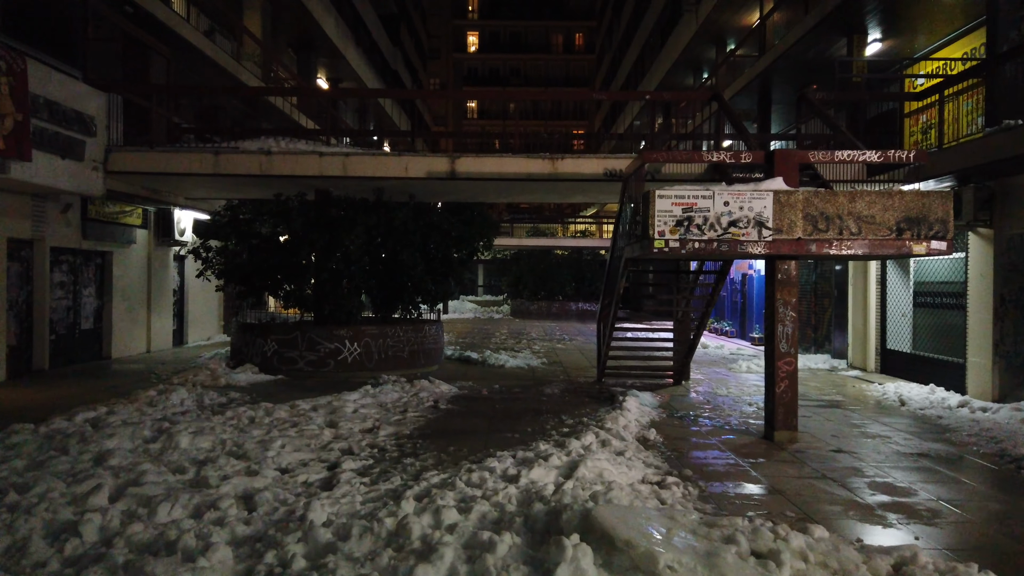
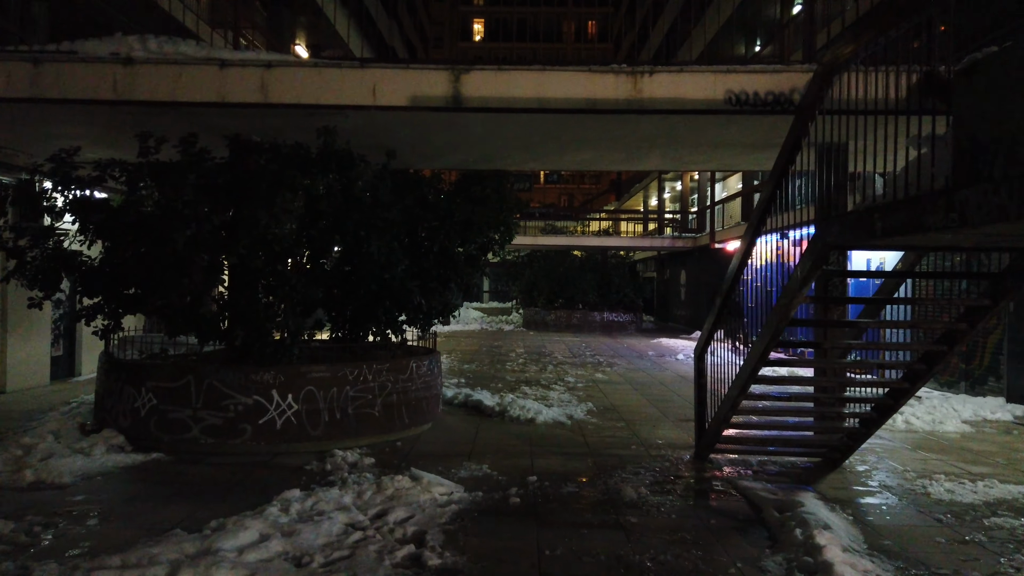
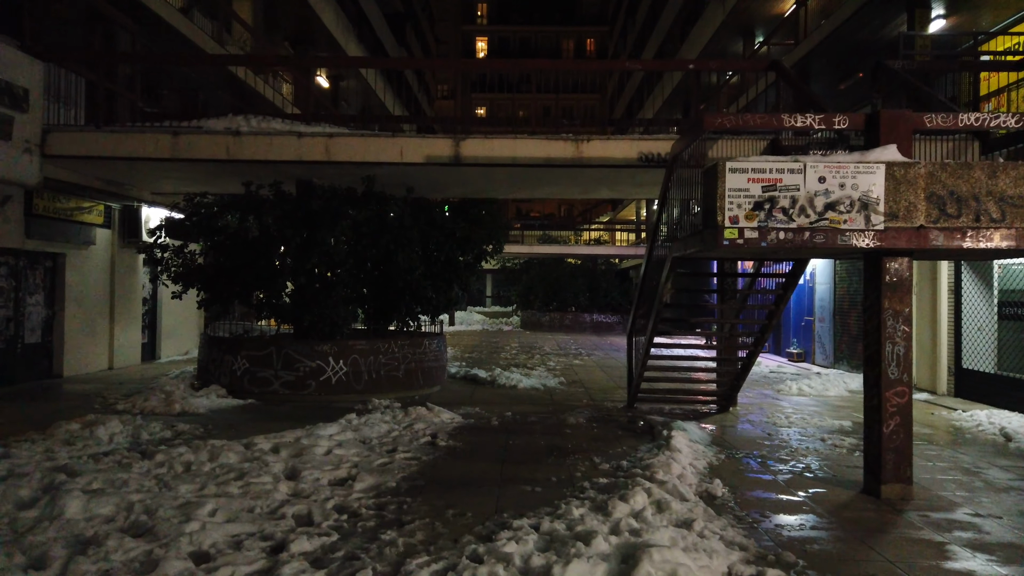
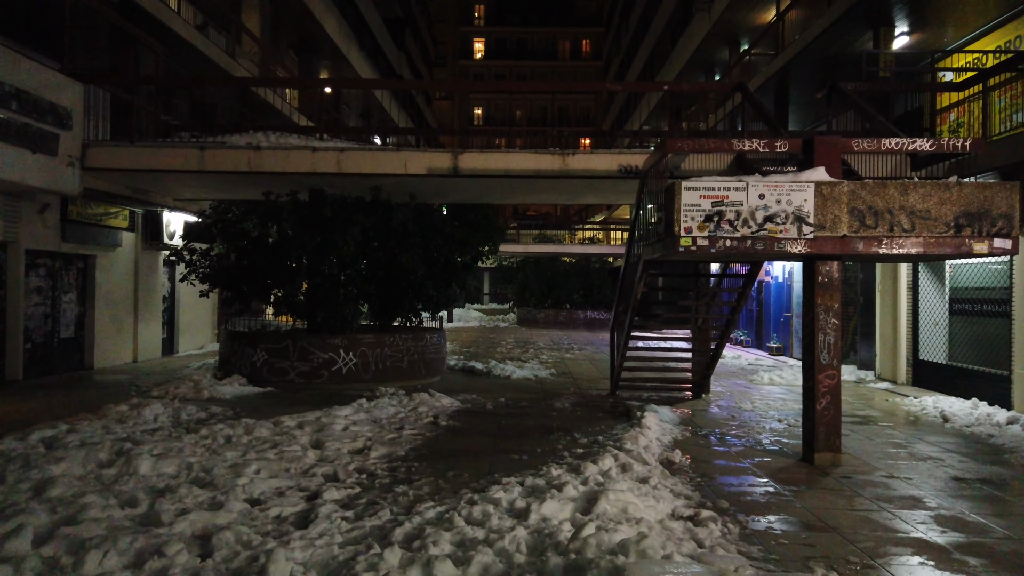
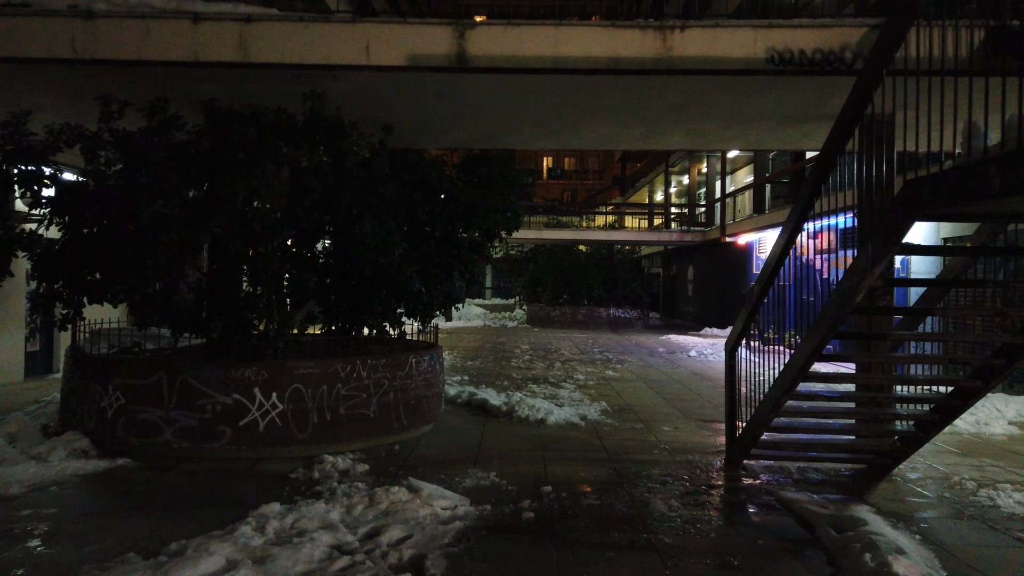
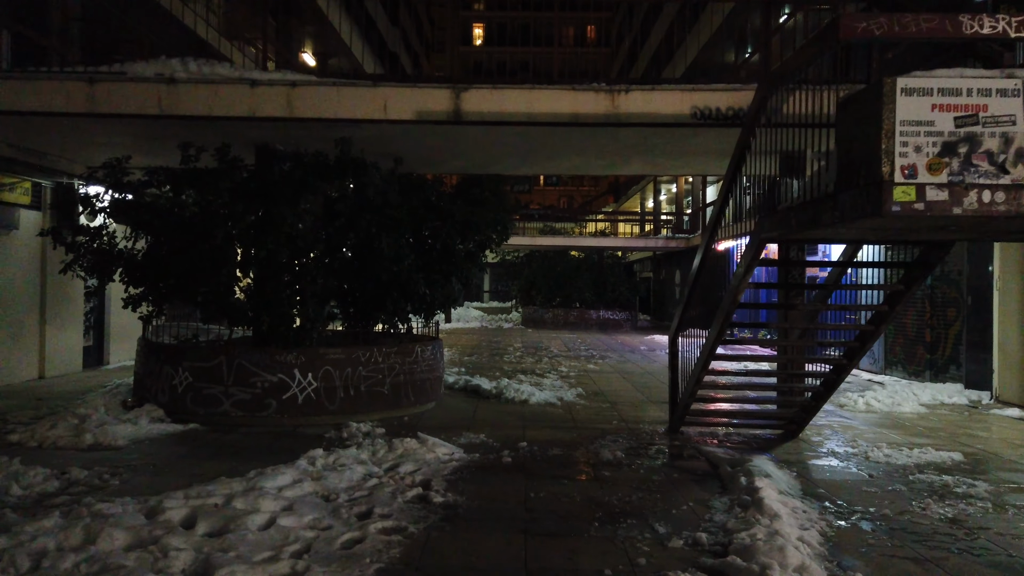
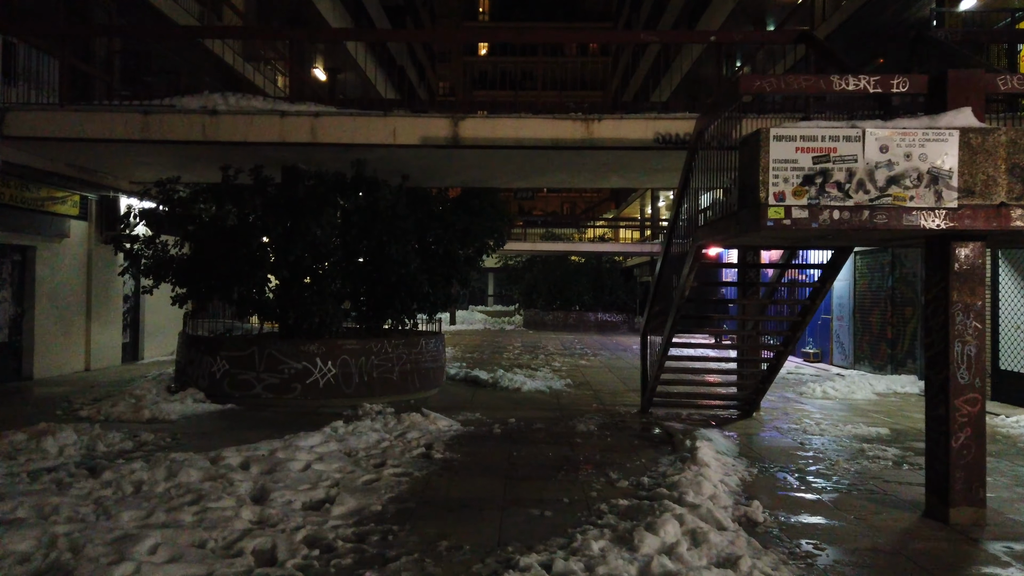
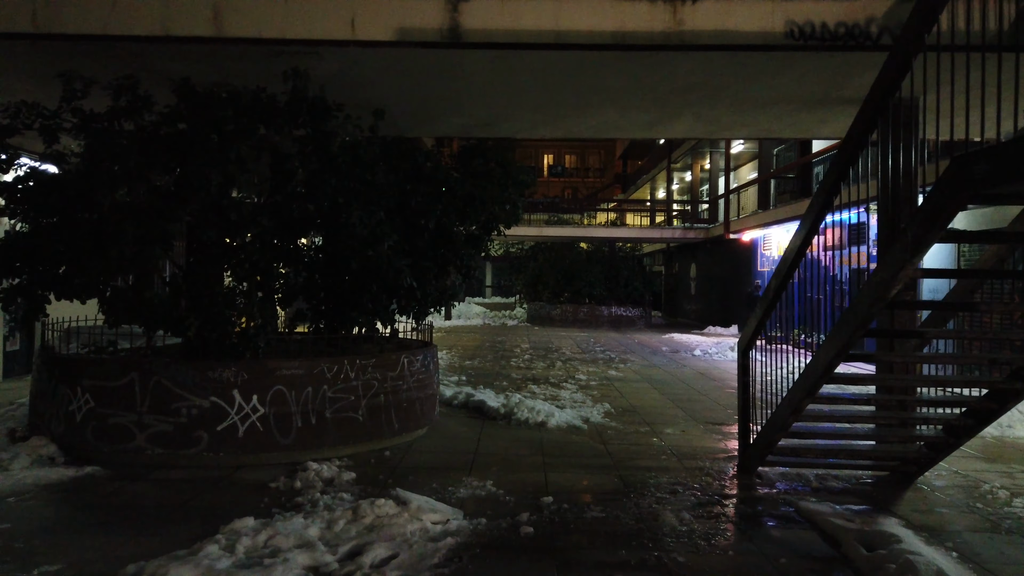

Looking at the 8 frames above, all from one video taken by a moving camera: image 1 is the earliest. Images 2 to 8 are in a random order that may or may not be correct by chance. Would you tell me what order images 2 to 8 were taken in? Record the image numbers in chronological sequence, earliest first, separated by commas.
4, 3, 7, 6, 2, 5, 8
